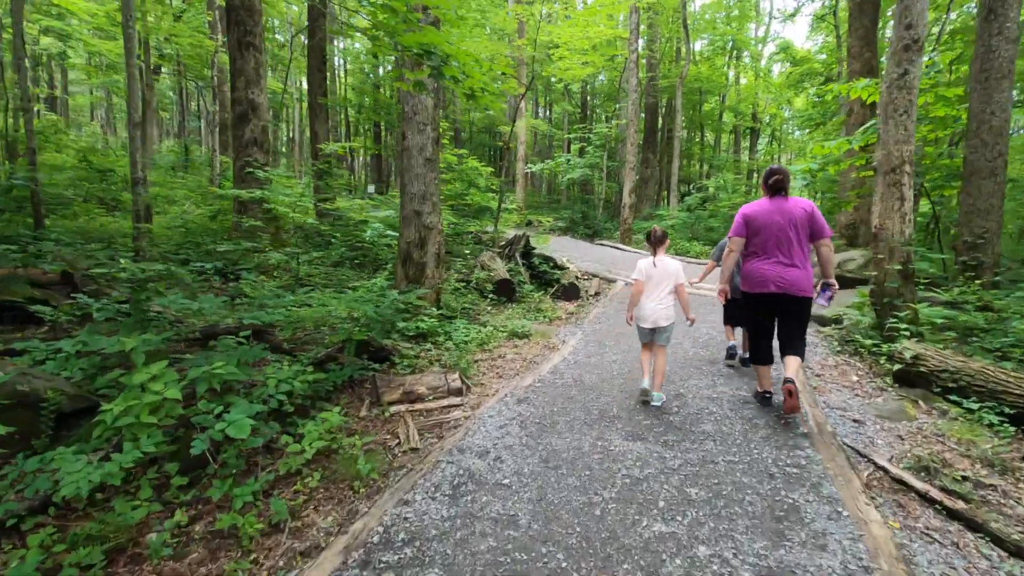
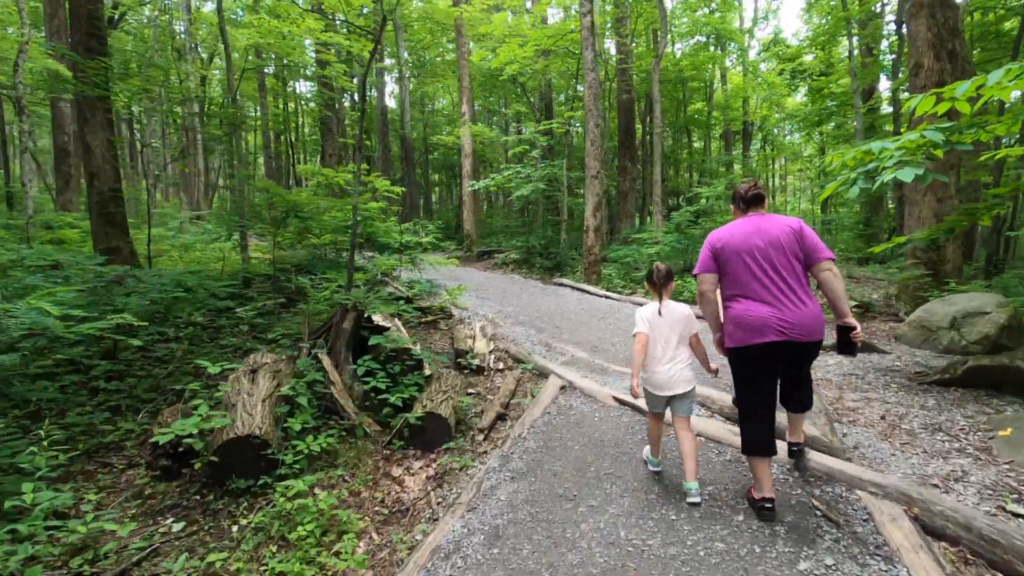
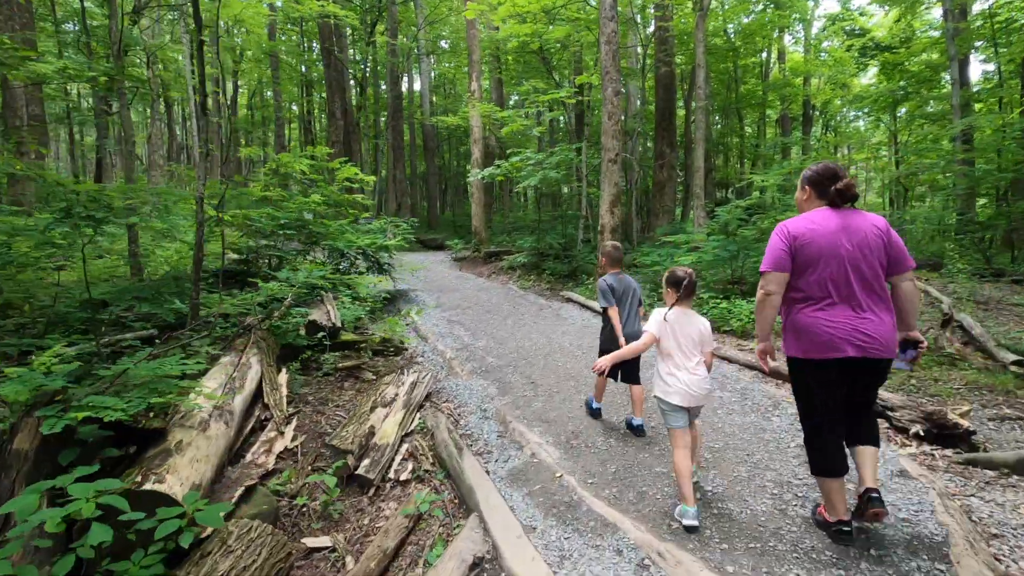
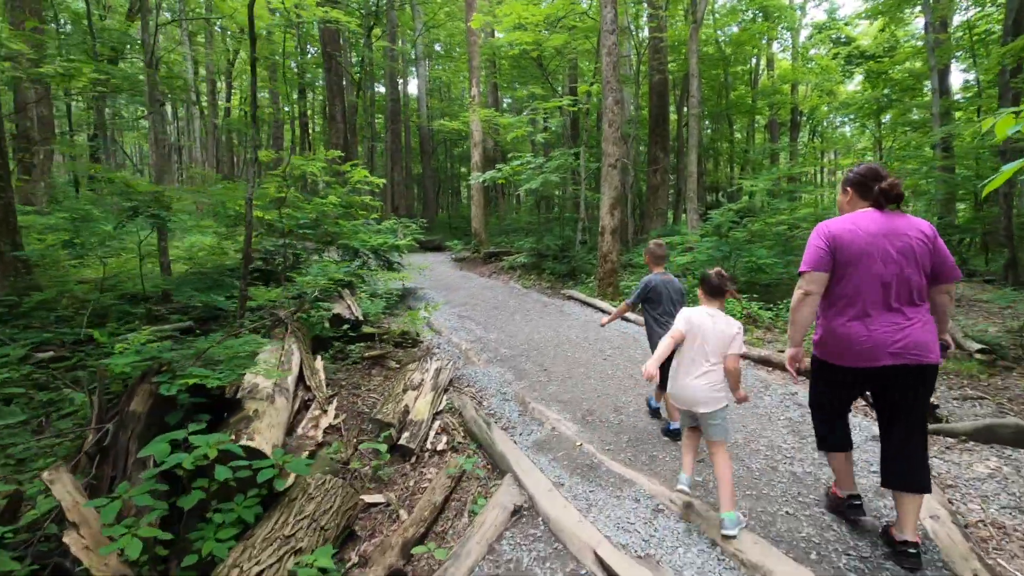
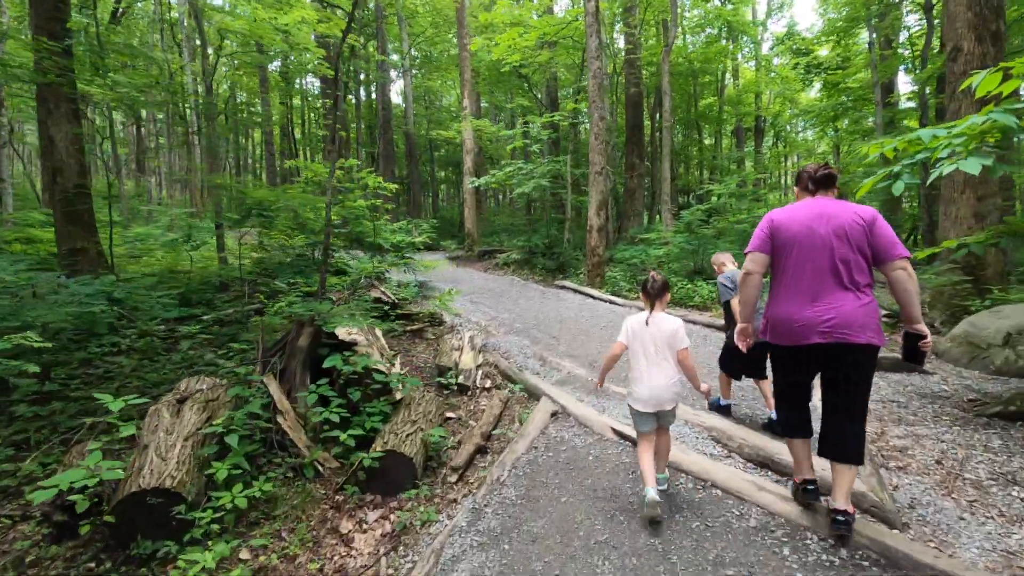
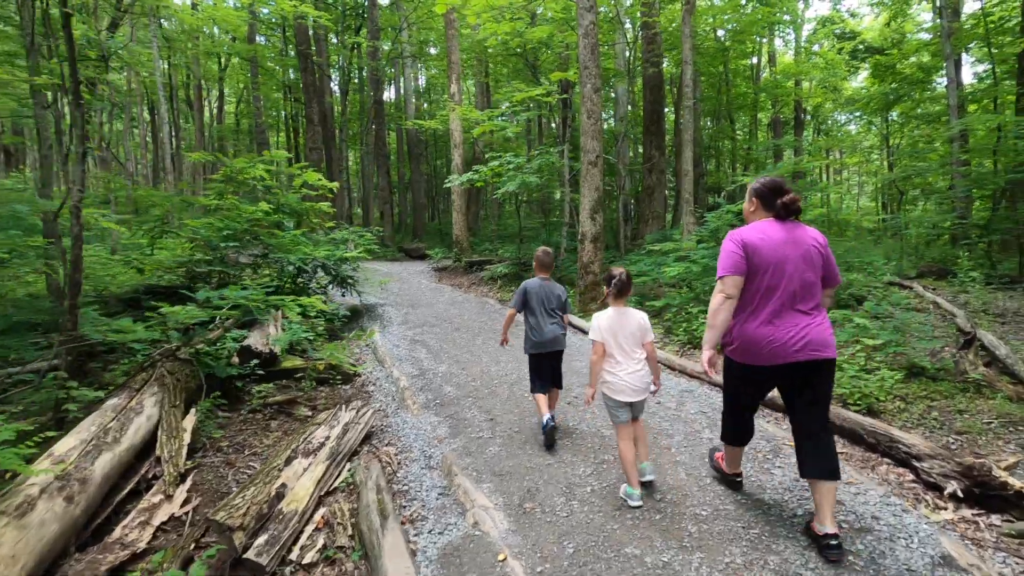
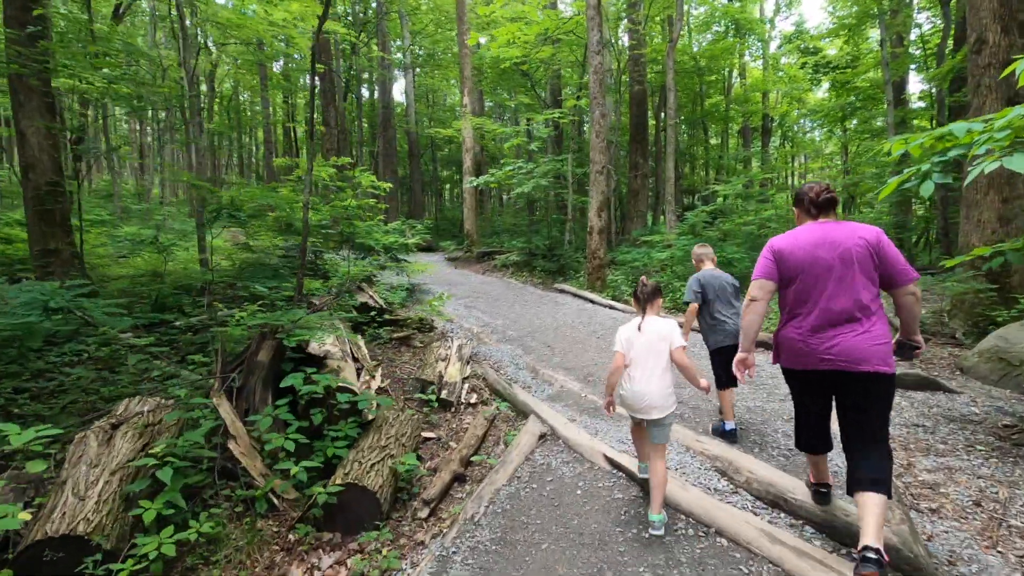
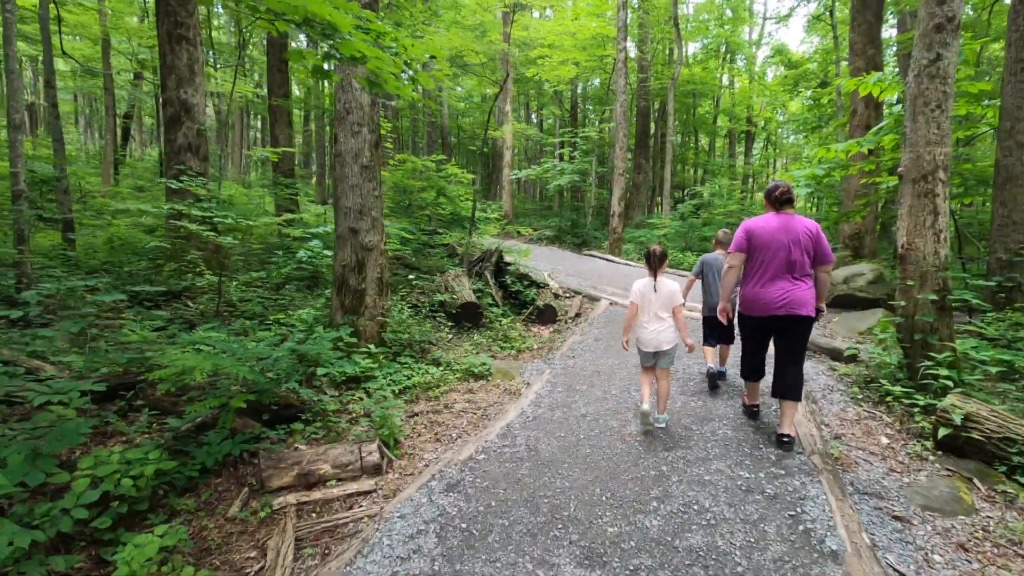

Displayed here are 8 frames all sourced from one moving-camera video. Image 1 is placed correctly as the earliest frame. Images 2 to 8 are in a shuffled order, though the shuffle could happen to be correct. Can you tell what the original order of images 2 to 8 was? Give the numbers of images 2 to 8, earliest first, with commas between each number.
8, 2, 5, 7, 4, 3, 6
